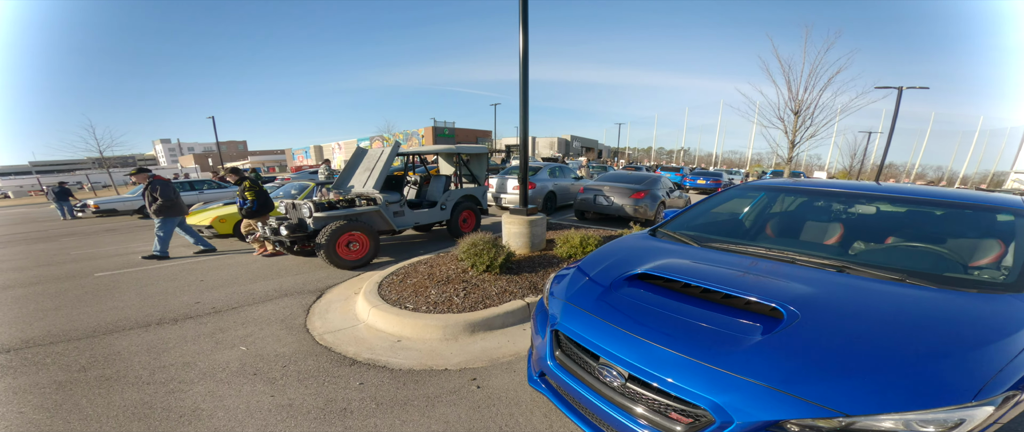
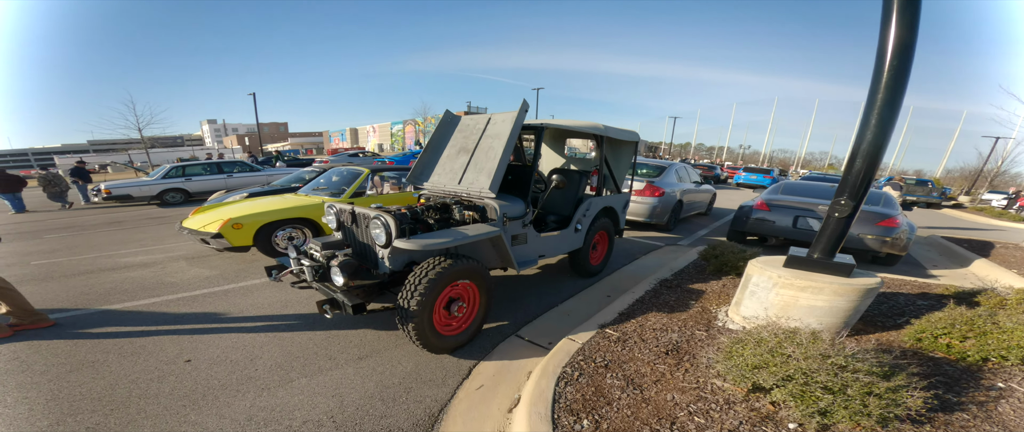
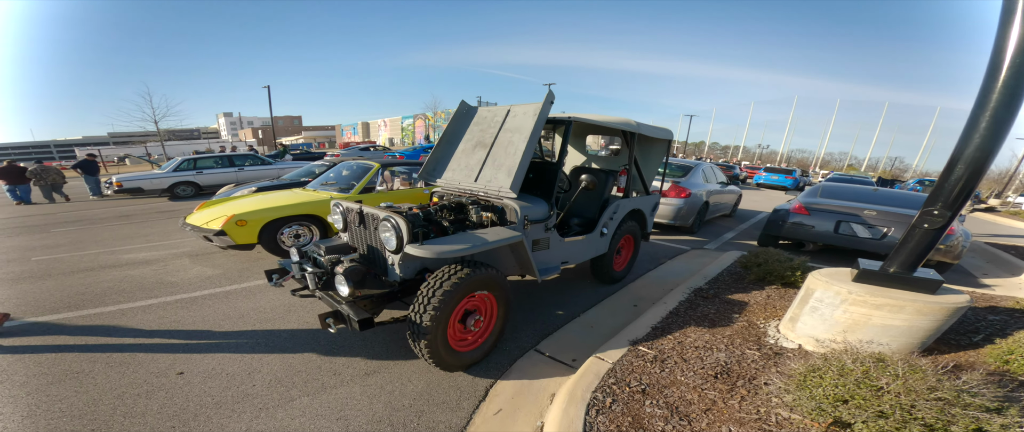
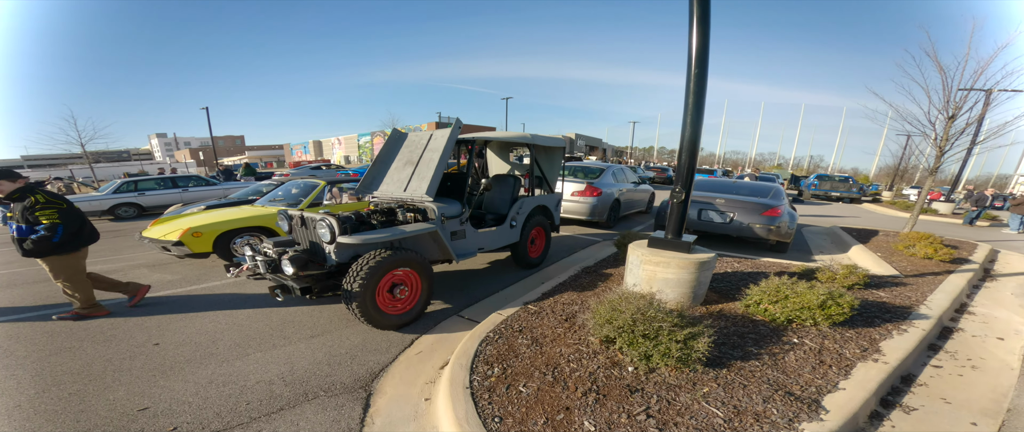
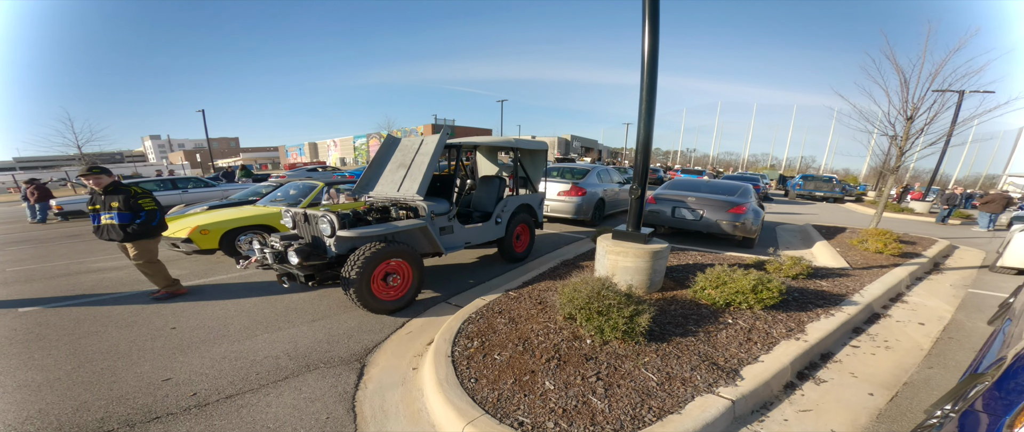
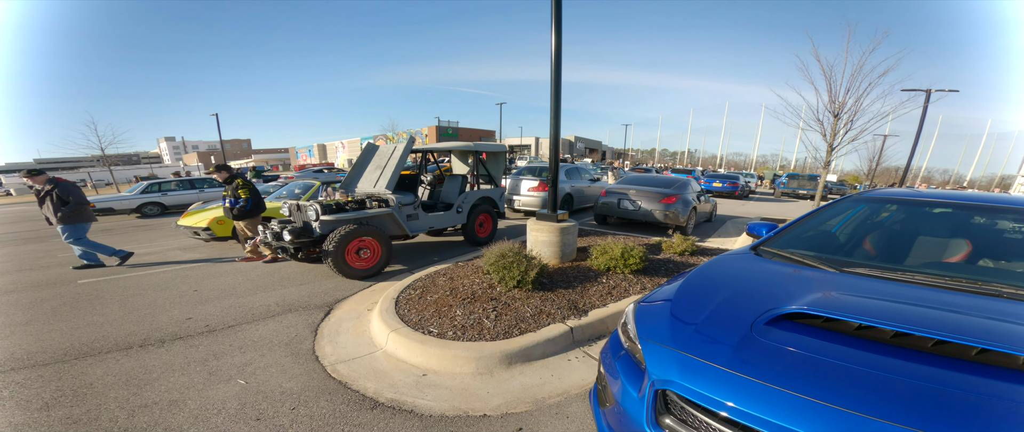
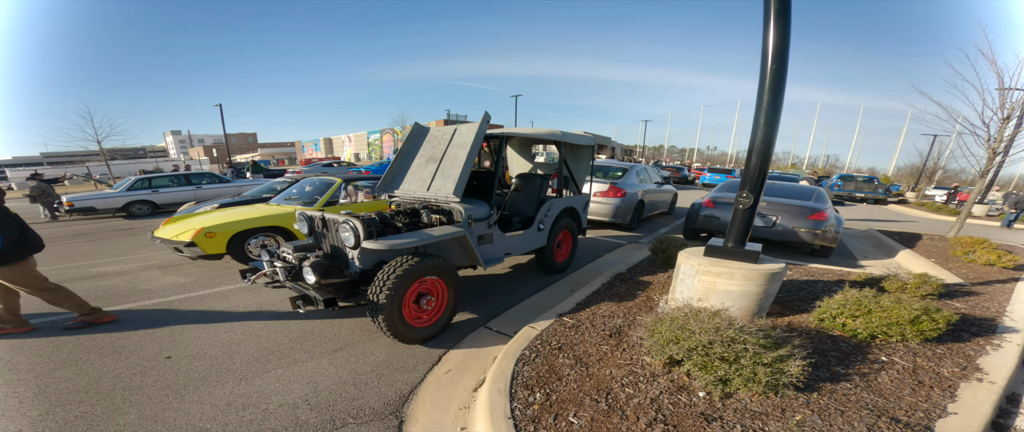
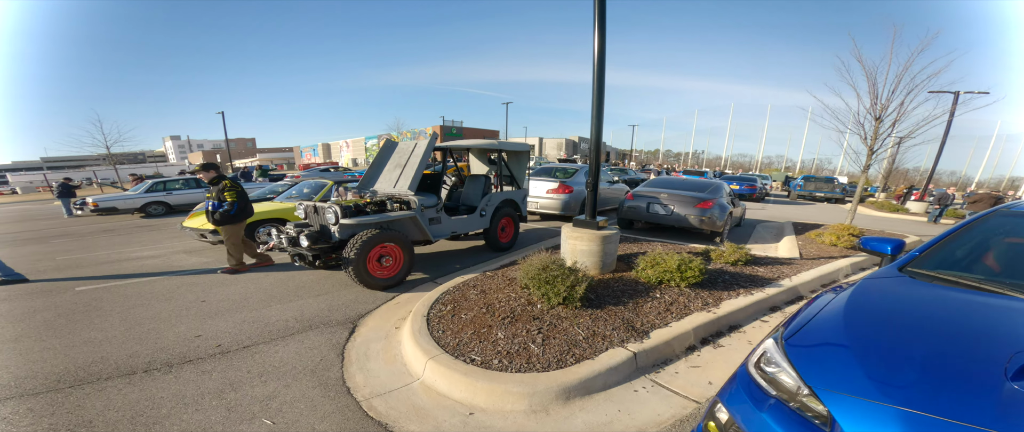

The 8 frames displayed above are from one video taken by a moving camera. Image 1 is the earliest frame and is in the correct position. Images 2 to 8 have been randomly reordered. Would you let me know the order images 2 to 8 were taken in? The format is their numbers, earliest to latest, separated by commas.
6, 8, 5, 4, 7, 2, 3
